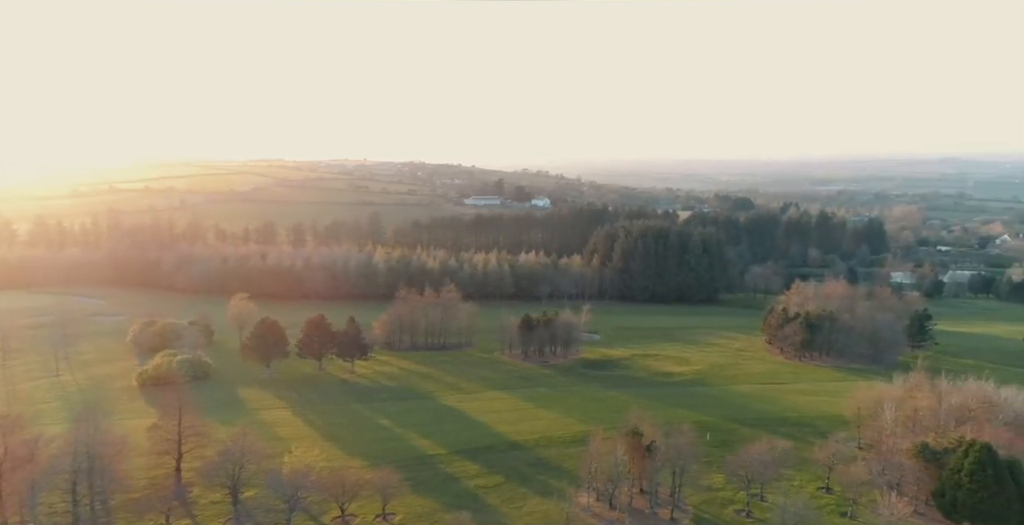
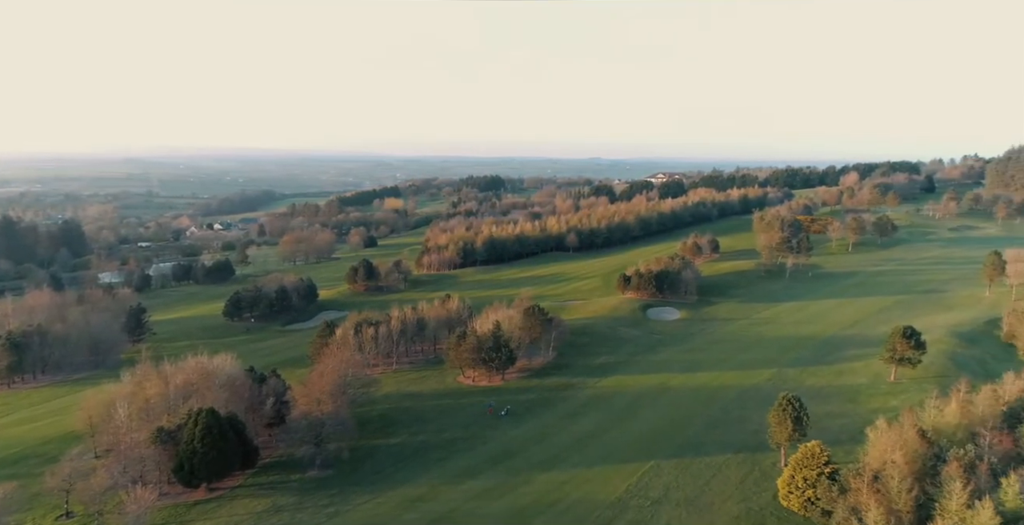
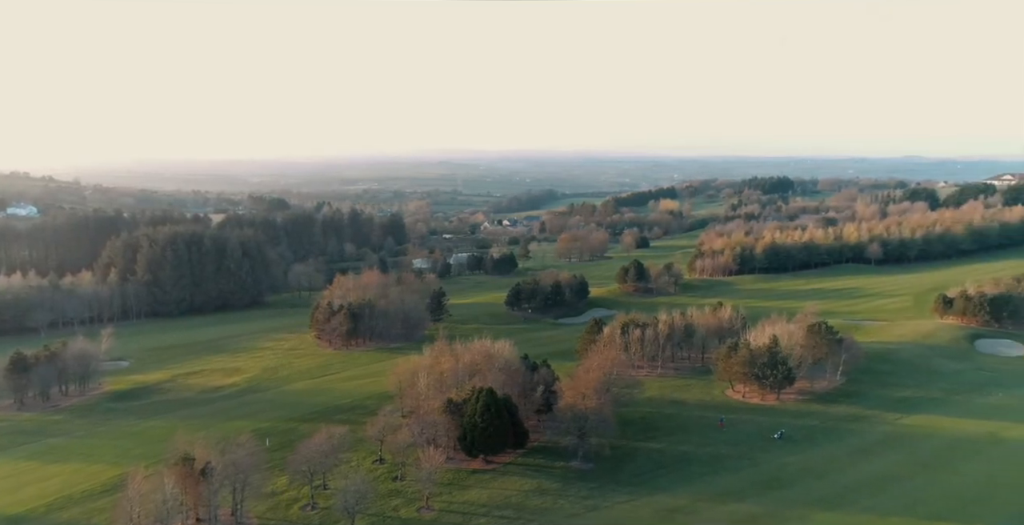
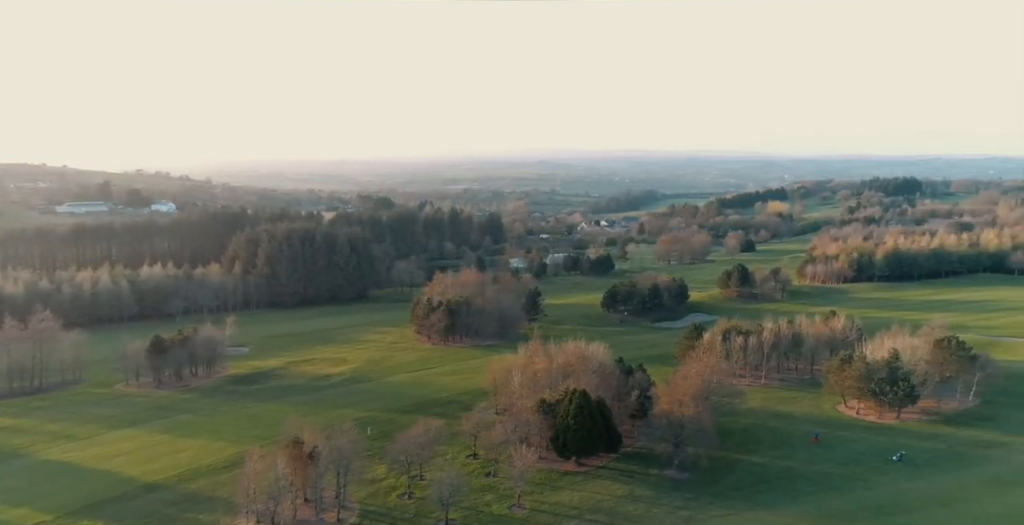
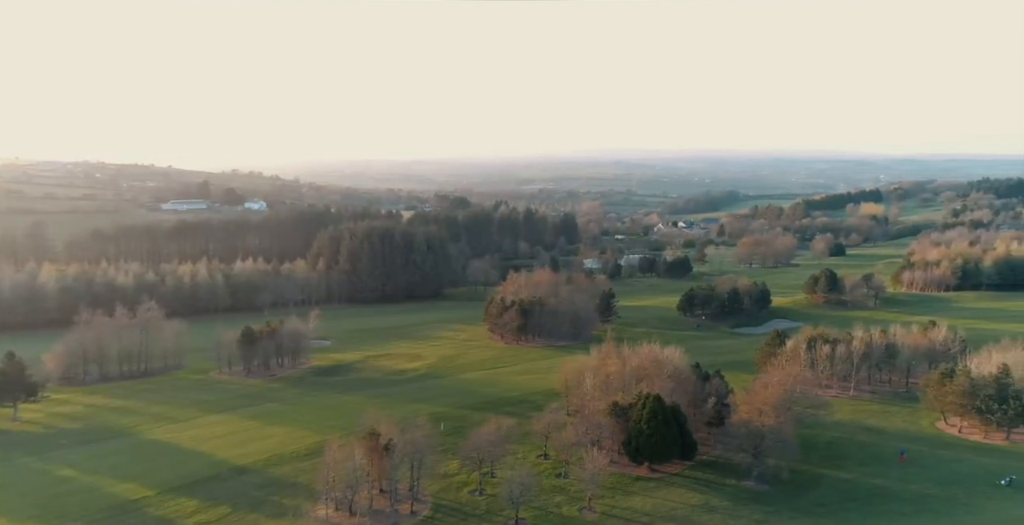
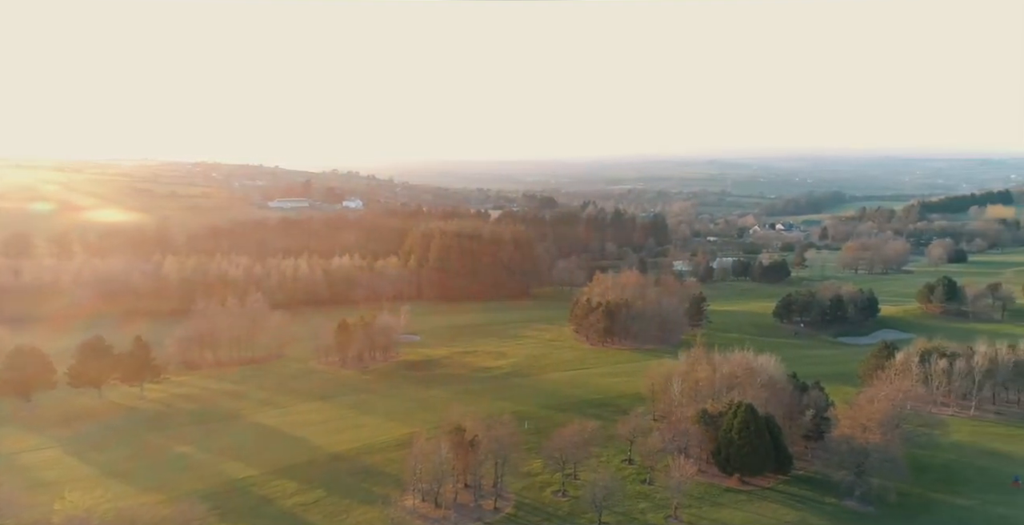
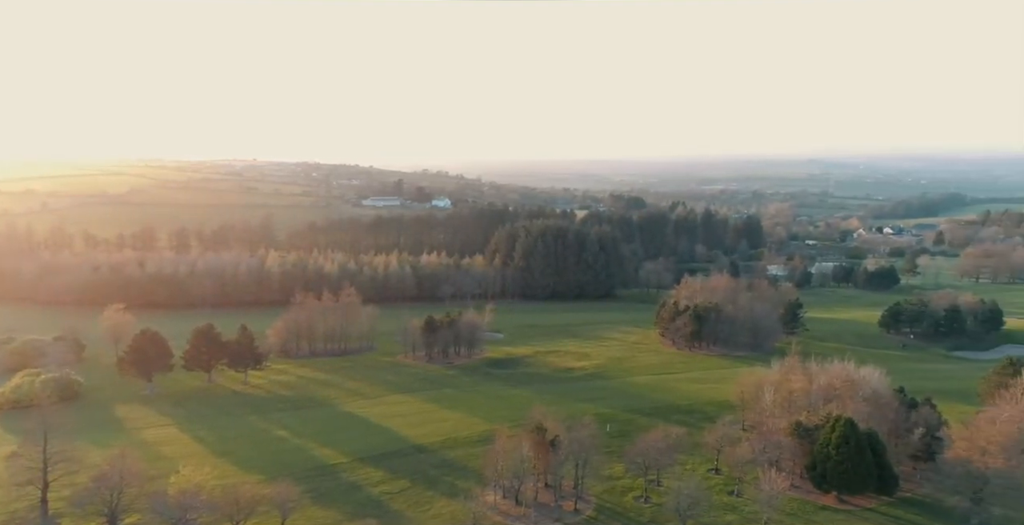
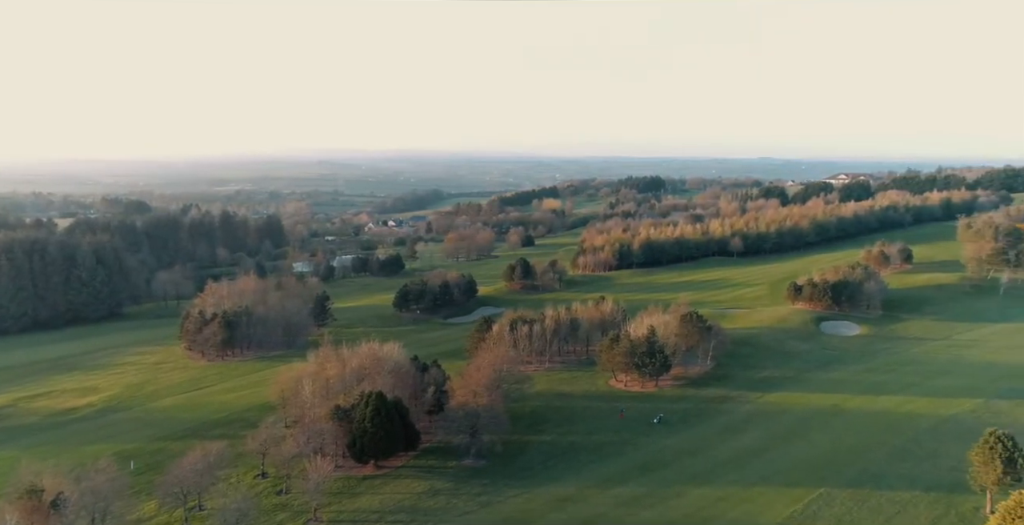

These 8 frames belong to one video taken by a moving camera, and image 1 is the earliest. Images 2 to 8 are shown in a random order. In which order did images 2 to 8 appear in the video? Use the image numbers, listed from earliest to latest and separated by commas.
7, 6, 5, 4, 3, 8, 2
